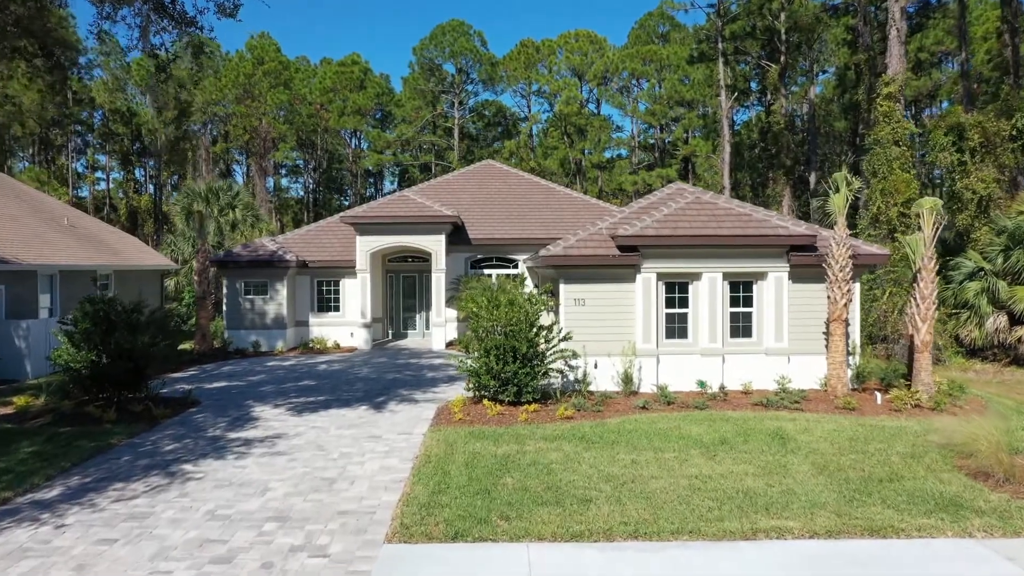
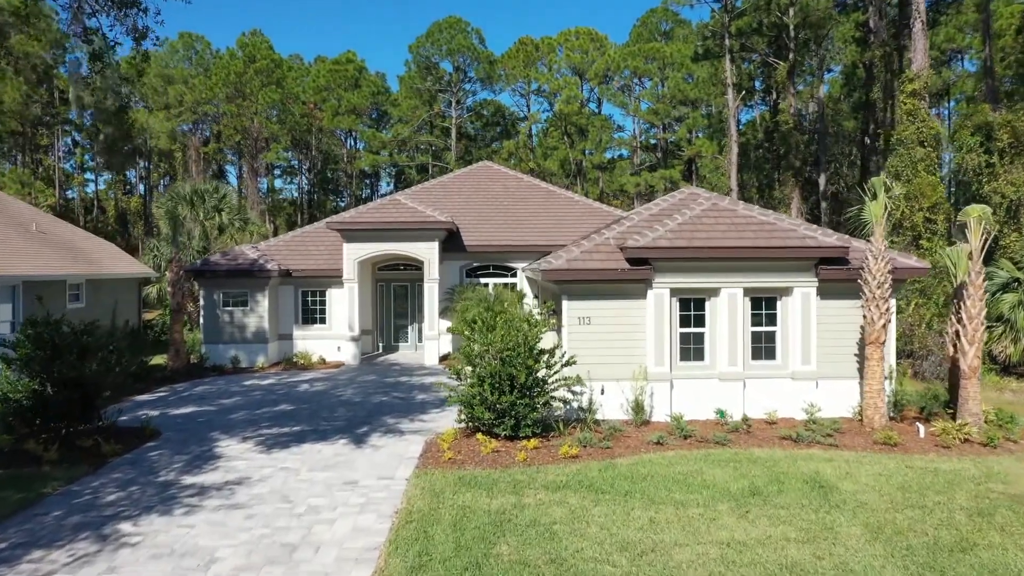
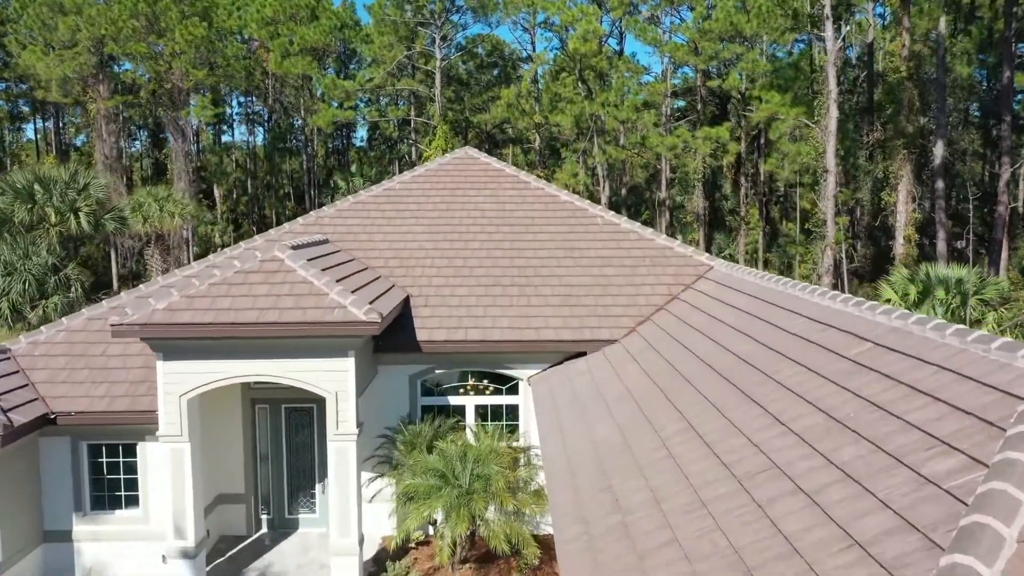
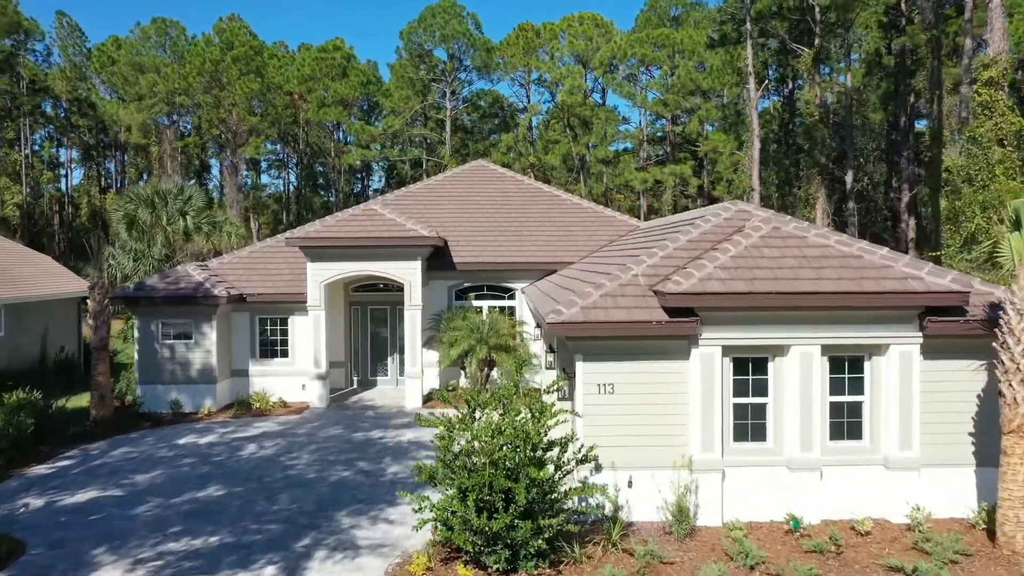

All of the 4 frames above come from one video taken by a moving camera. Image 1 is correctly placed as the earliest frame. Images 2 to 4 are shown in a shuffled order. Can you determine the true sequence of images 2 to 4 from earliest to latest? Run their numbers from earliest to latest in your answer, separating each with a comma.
2, 4, 3
